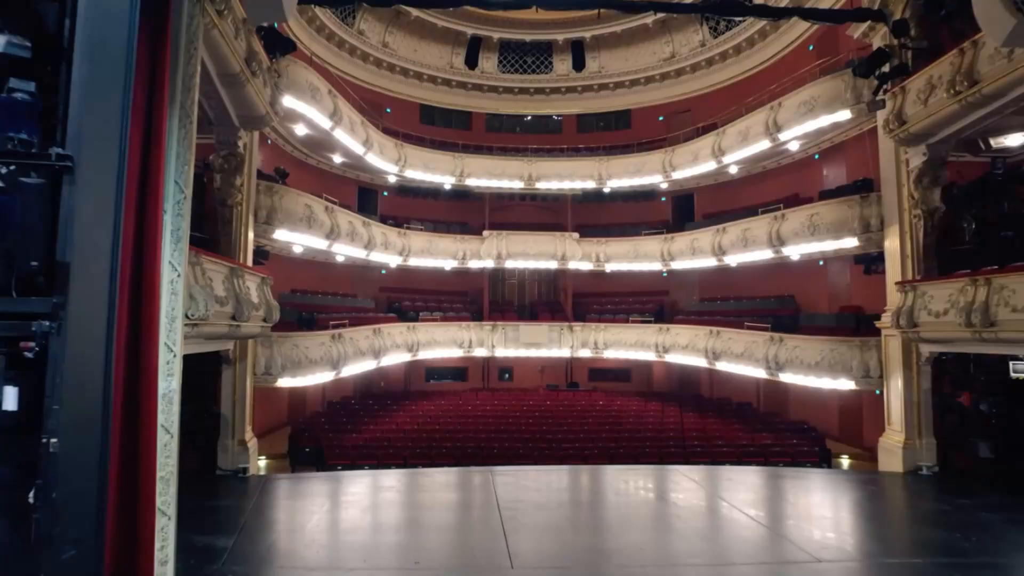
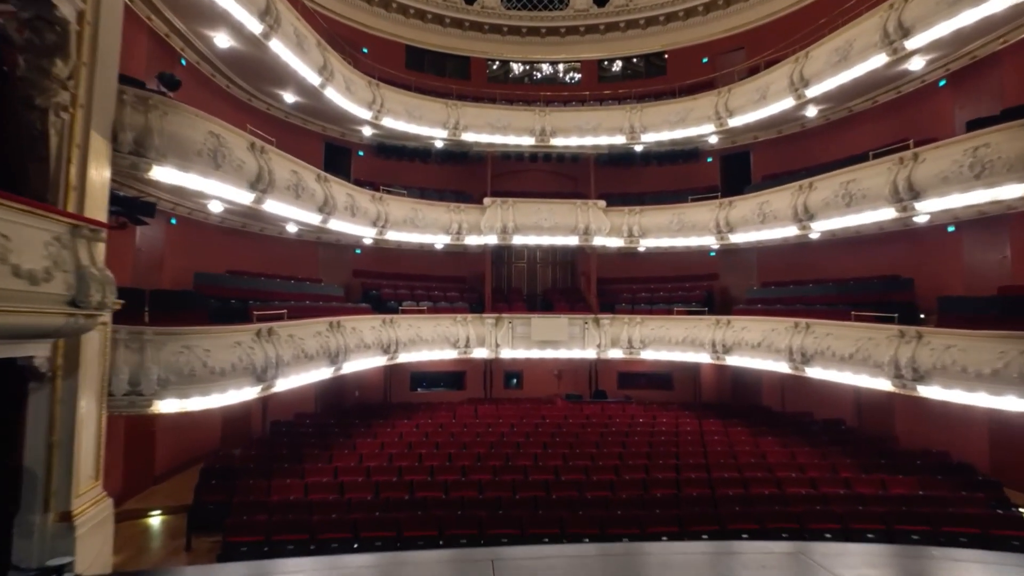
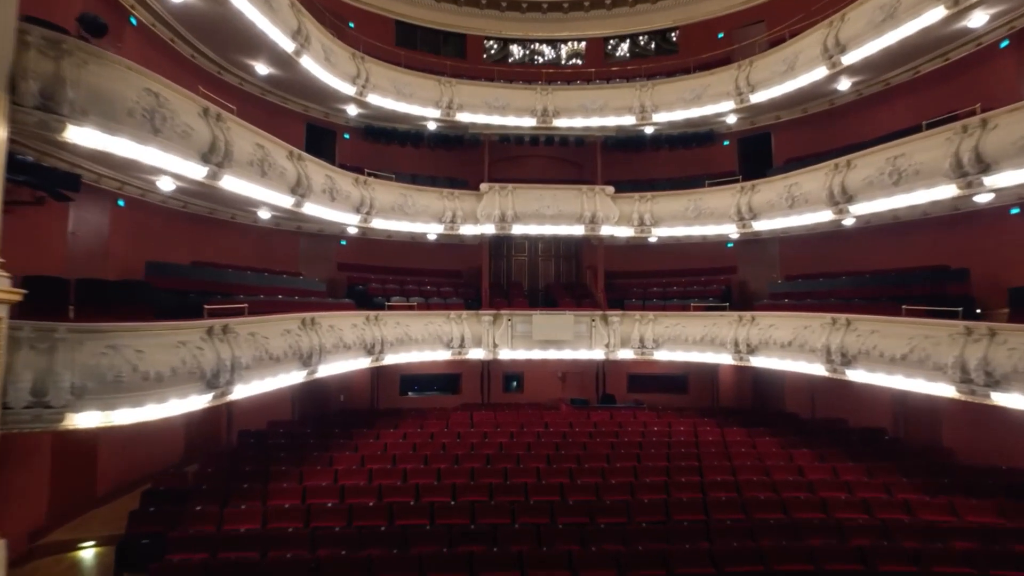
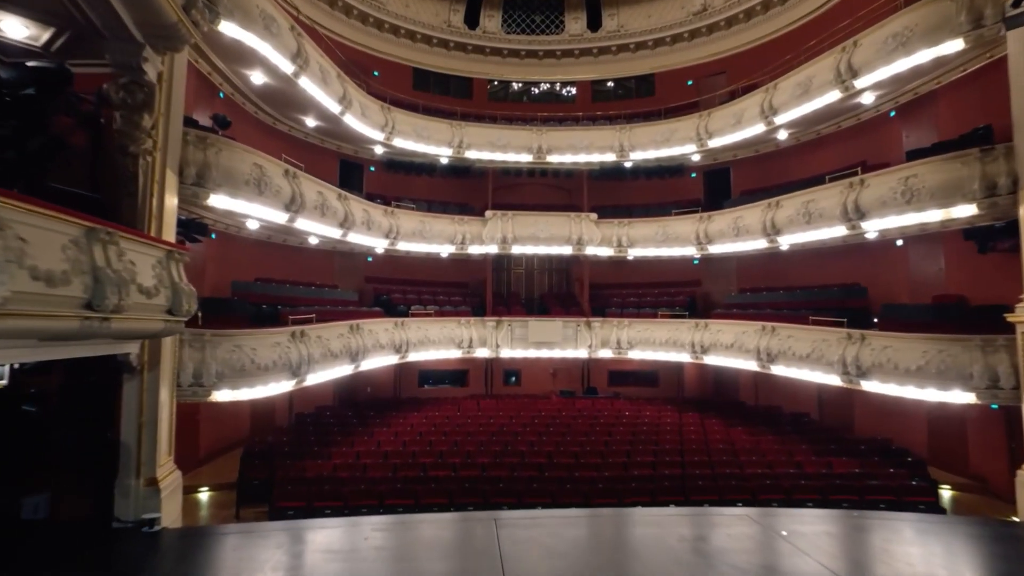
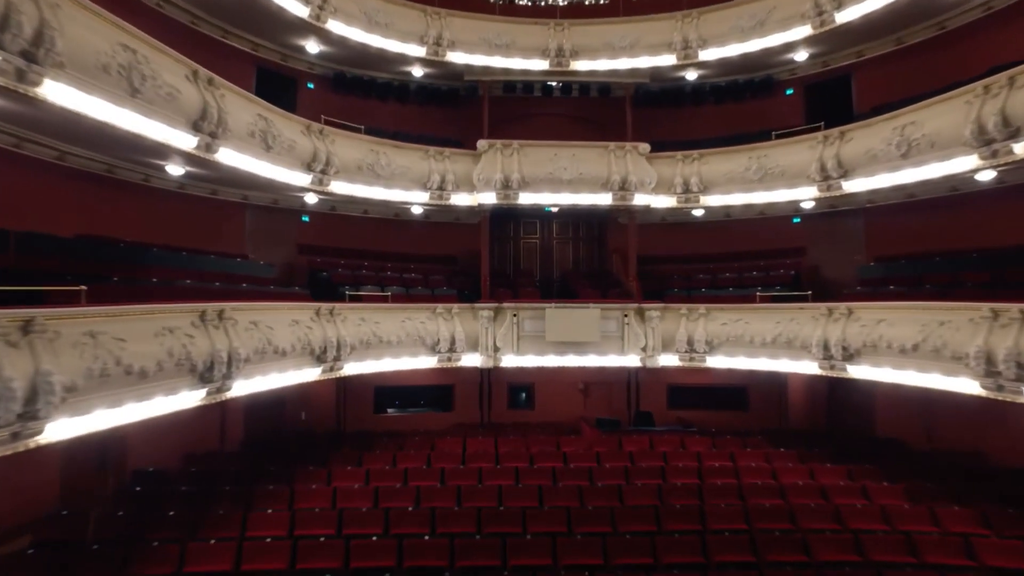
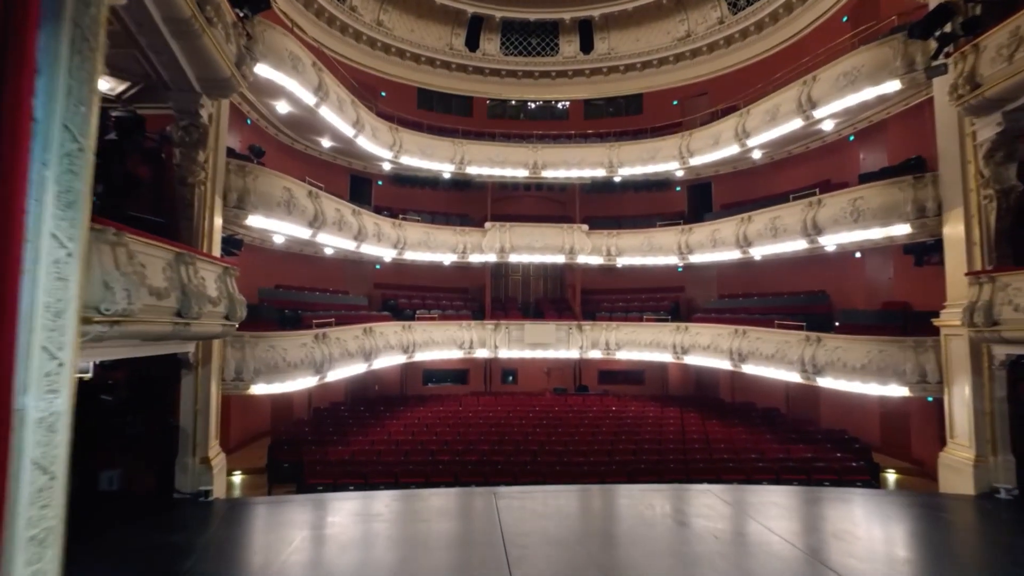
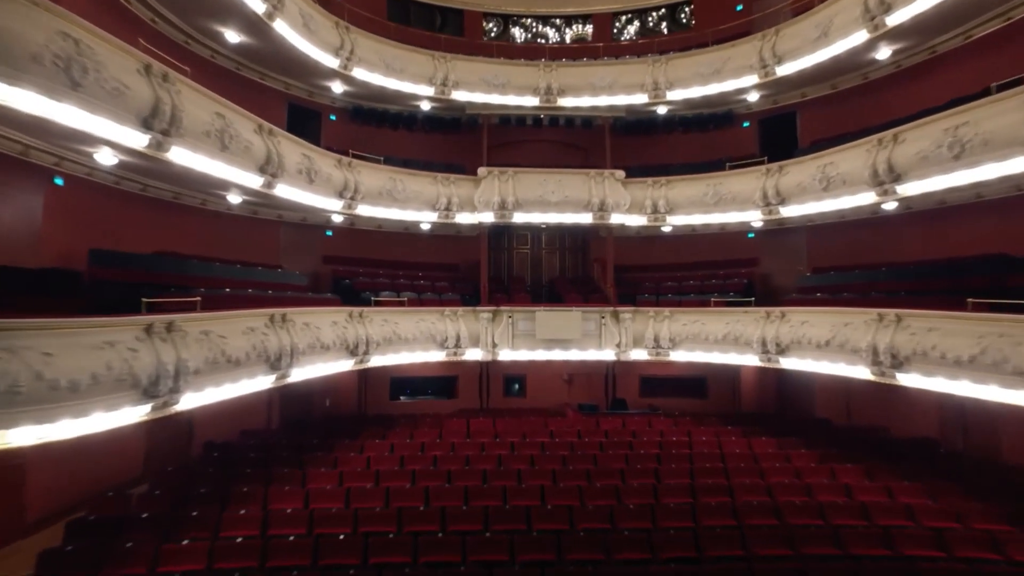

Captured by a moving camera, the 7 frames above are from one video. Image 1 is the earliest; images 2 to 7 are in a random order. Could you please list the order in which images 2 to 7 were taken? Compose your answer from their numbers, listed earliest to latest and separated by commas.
6, 4, 2, 3, 7, 5
